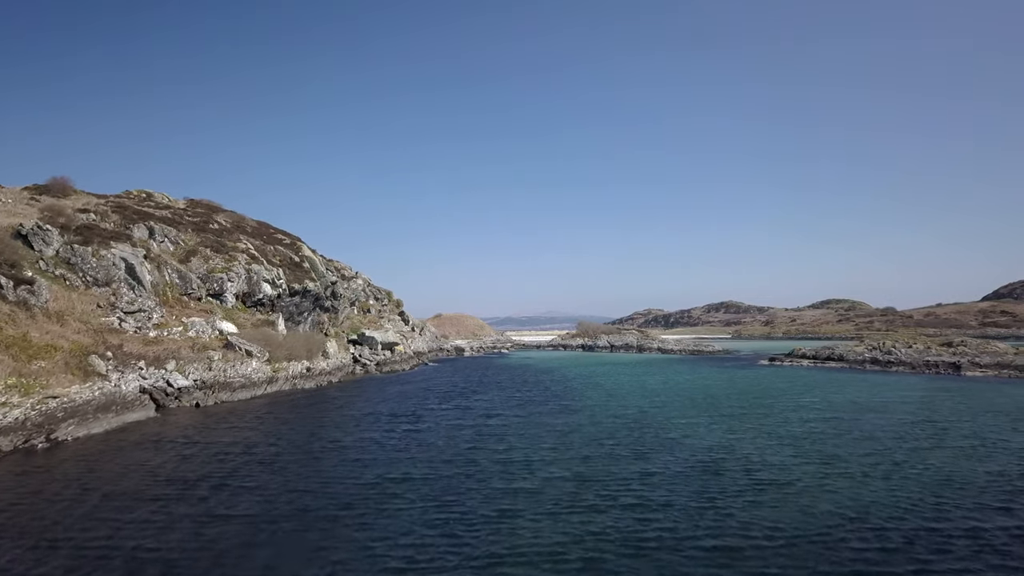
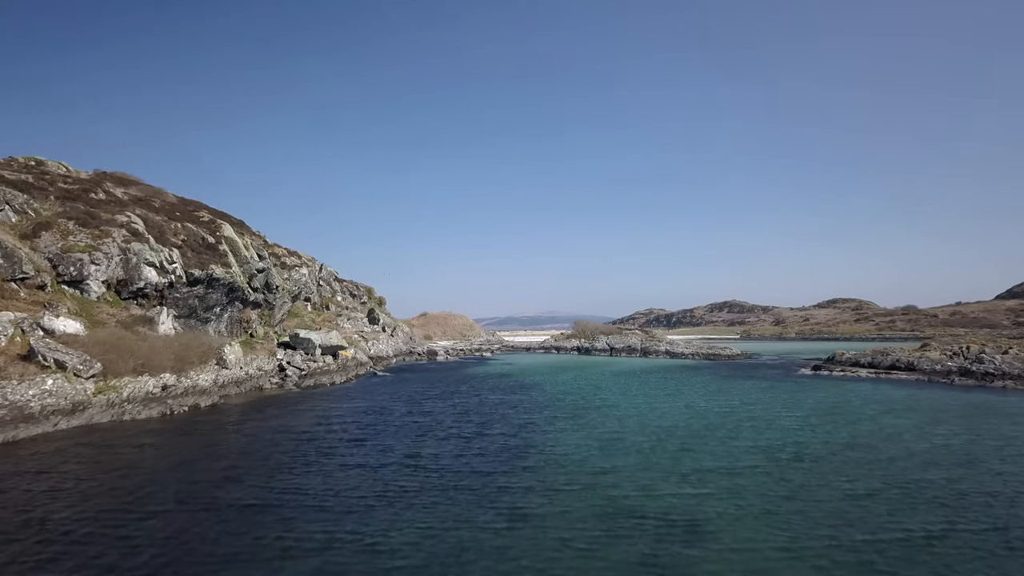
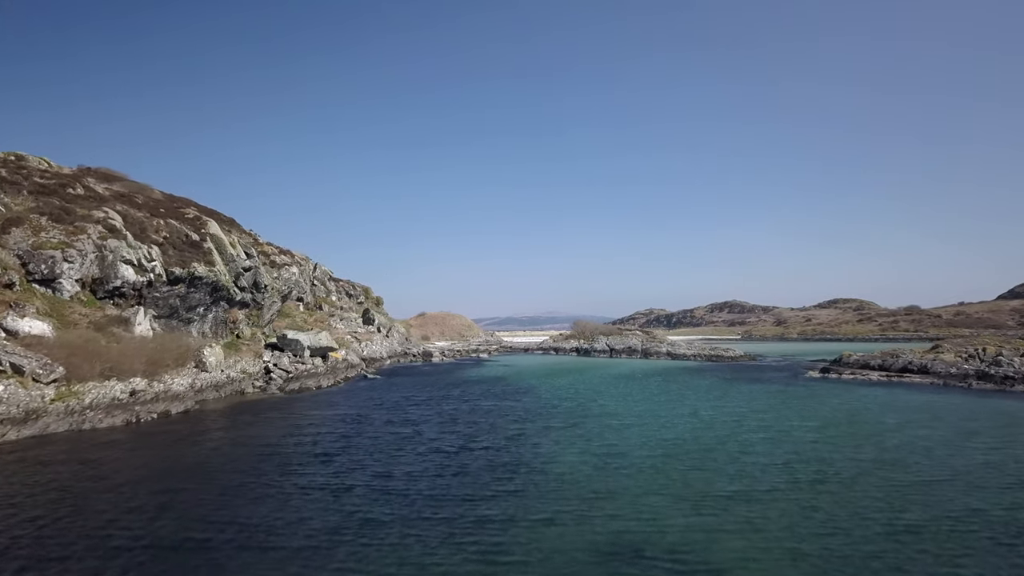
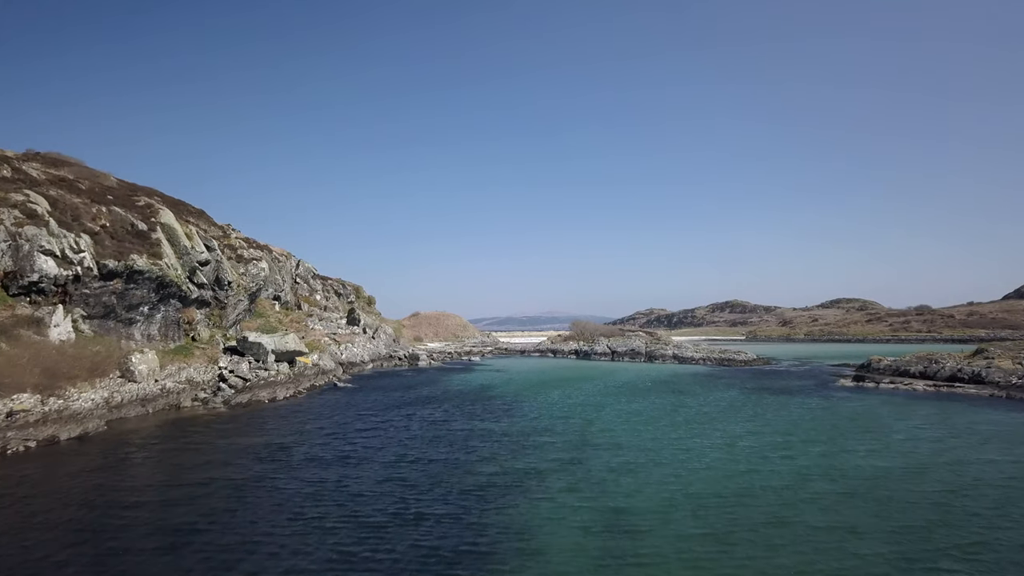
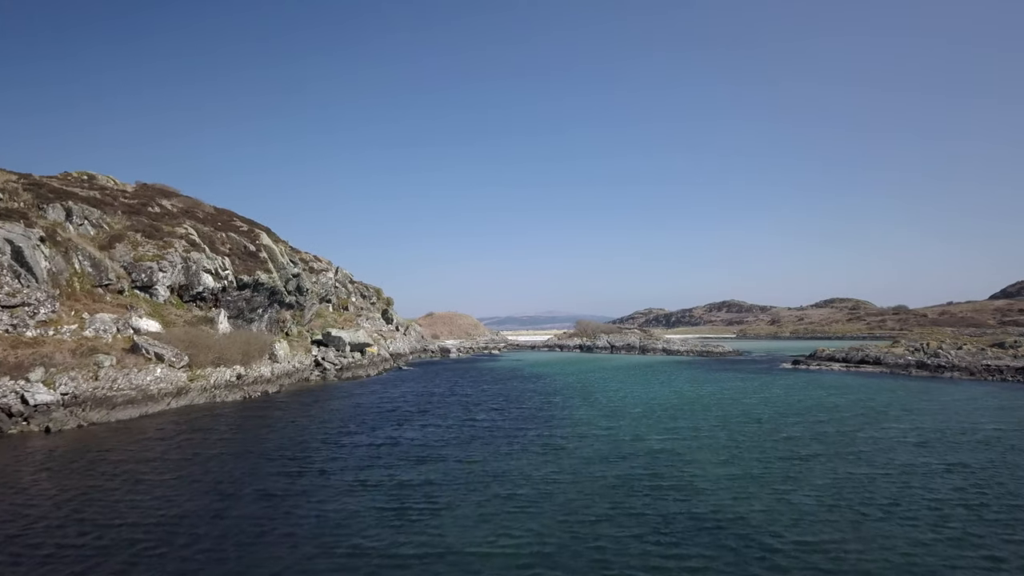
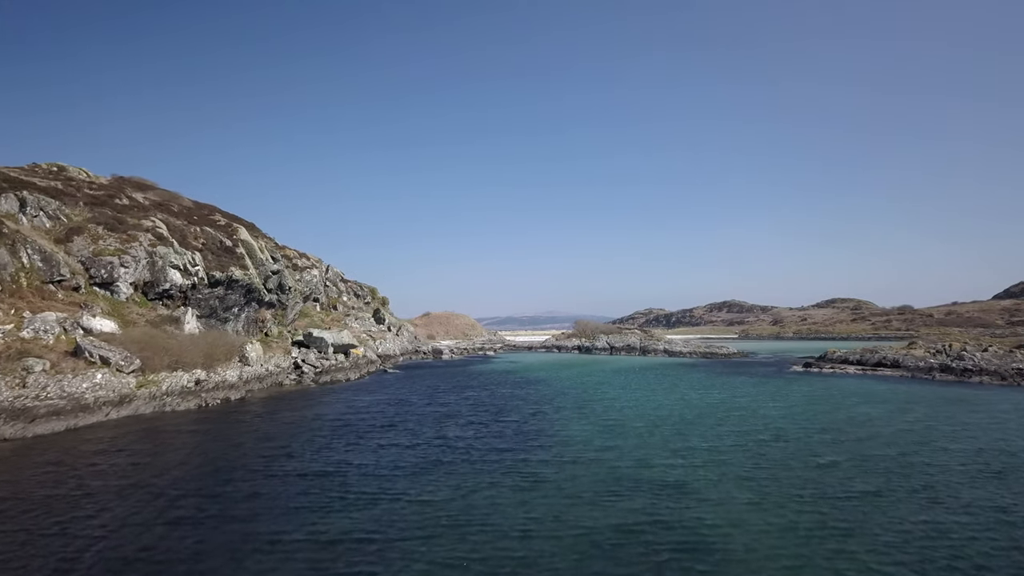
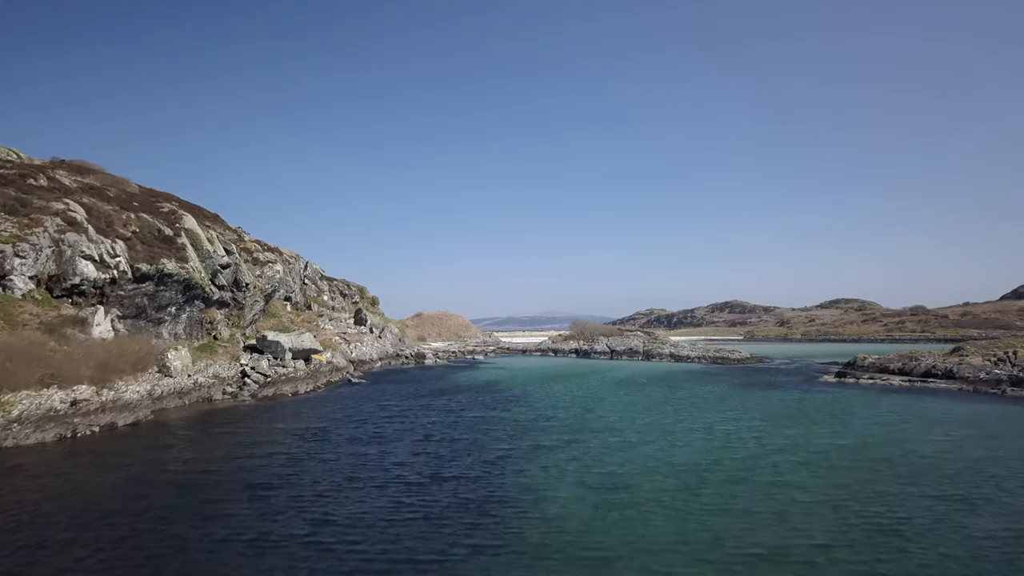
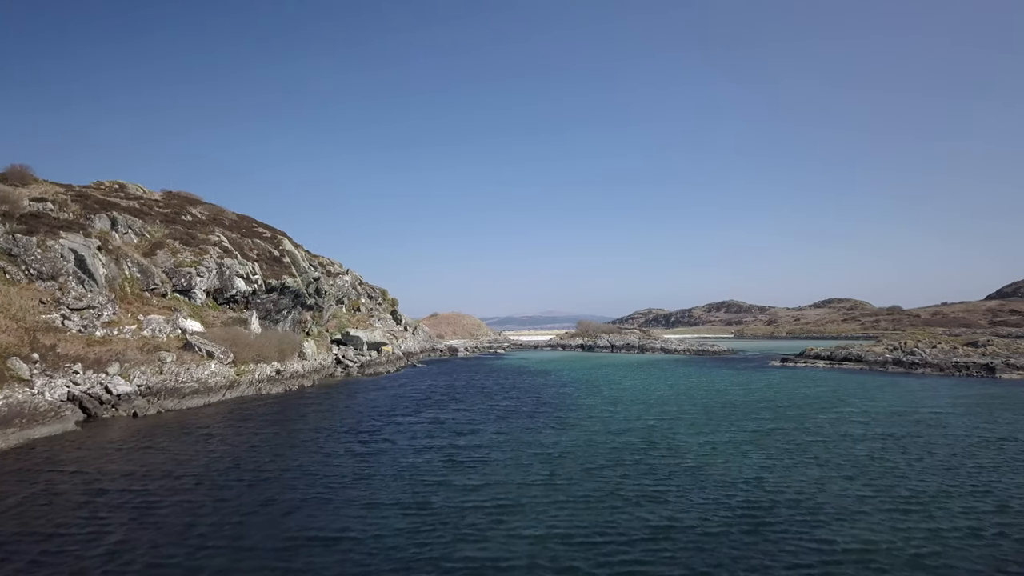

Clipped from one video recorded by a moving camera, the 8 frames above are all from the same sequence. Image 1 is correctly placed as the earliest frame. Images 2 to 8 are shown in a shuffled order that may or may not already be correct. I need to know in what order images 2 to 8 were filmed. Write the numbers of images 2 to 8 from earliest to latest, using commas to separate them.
8, 5, 6, 2, 3, 7, 4
